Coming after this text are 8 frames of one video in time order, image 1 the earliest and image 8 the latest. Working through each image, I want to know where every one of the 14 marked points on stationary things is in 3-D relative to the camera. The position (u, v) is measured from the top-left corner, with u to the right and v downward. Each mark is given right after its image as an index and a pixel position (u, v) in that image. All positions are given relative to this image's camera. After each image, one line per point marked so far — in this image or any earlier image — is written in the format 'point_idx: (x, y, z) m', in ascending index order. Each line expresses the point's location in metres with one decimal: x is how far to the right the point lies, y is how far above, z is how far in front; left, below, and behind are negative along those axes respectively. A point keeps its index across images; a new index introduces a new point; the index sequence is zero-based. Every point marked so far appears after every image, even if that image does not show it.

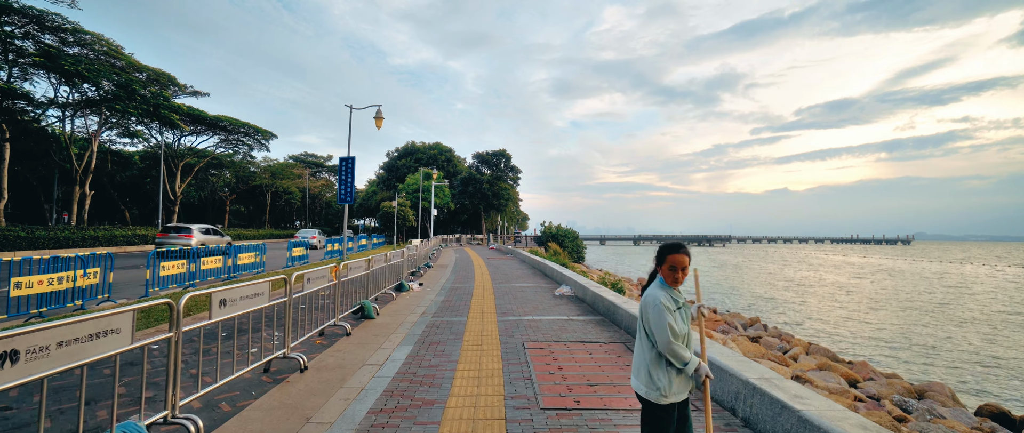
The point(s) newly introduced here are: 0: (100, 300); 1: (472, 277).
0: (-7.7, -1.6, +8.8) m
1: (-1.3, -1.9, +14.6) m
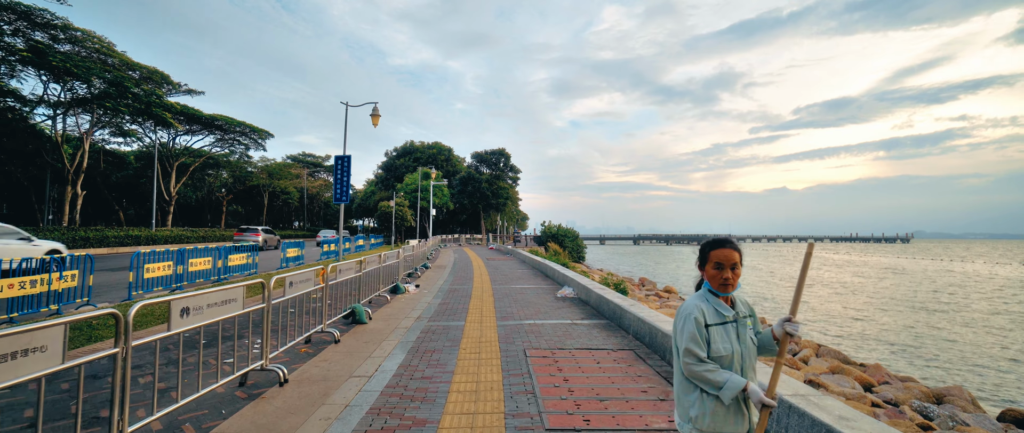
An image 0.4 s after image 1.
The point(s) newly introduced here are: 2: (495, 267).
0: (-7.7, -1.6, +8.4) m
1: (-1.3, -1.9, +14.2) m
2: (-0.7, -2.0, +18.5) m
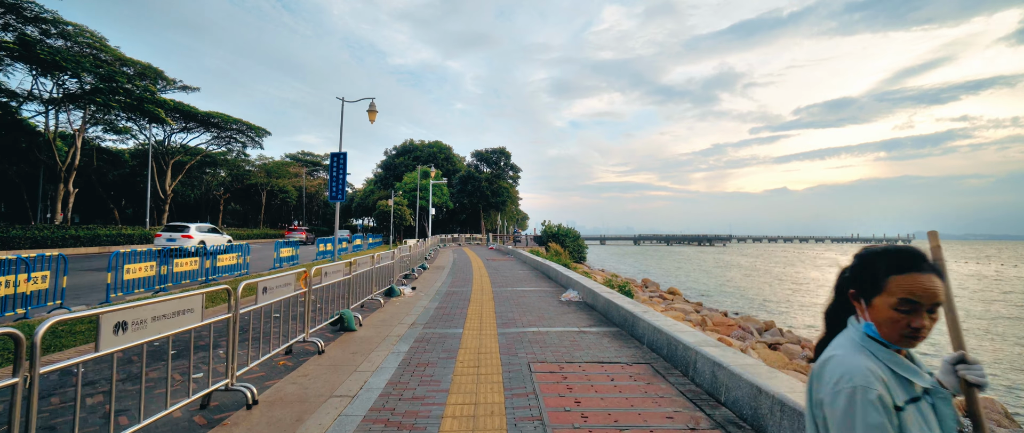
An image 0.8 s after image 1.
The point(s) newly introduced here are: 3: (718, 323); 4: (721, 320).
0: (-7.6, -1.5, +7.8) m
1: (-1.2, -1.8, +13.7) m
2: (-0.6, -1.9, +17.9) m
3: (+7.1, -3.6, +16.3) m
4: (+7.4, -3.6, +16.7) m
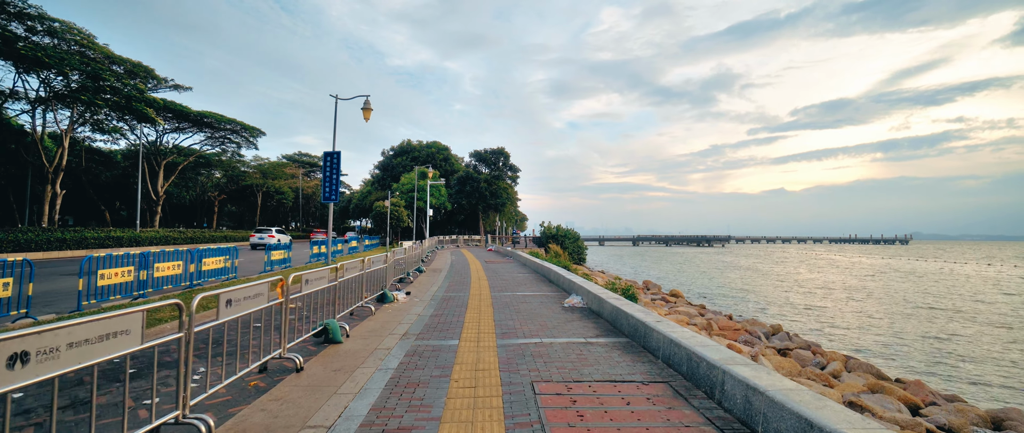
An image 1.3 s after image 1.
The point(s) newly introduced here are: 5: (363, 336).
0: (-7.6, -1.5, +7.3) m
1: (-1.3, -1.9, +13.1) m
2: (-0.7, -2.0, +17.4) m
3: (+7.1, -3.7, +15.8) m
4: (+7.3, -3.6, +16.2) m
5: (-2.0, -1.6, +6.5) m
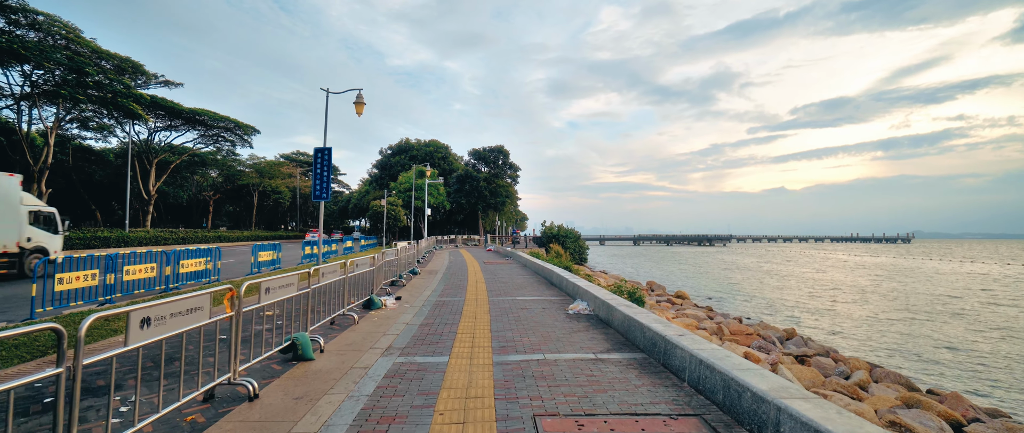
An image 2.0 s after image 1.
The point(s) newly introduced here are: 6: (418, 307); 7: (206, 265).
0: (-7.6, -1.5, +6.4) m
1: (-1.3, -1.8, +12.3) m
2: (-0.7, -1.9, +16.6) m
3: (+7.1, -3.6, +14.9) m
4: (+7.3, -3.6, +15.3) m
5: (-2.0, -1.6, +5.7) m
6: (-1.8, -1.7, +8.8) m
7: (-8.1, -1.3, +12.5) m
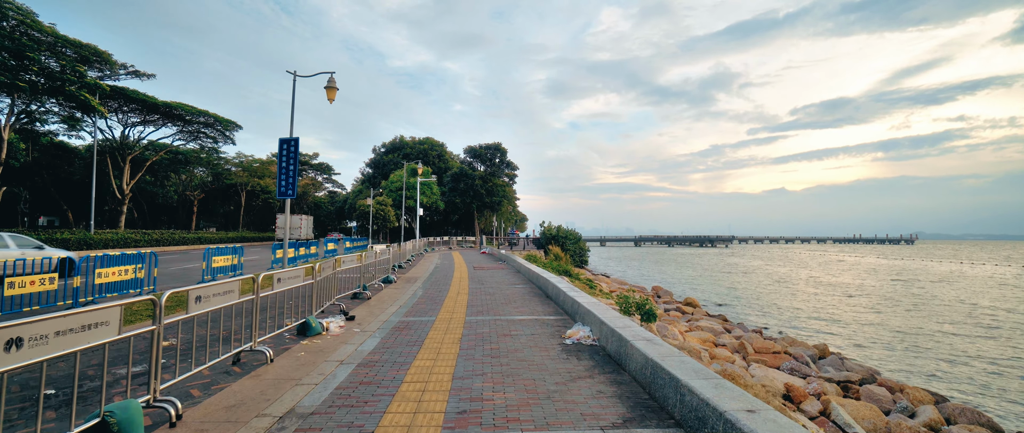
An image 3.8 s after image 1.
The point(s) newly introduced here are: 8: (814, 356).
0: (-7.9, -1.5, +4.4) m
1: (-1.5, -1.8, +10.3) m
2: (-1.0, -1.9, +14.5) m
3: (+6.8, -3.6, +12.9) m
4: (+7.1, -3.6, +13.3) m
5: (-2.3, -1.6, +3.6) m
6: (-2.0, -1.7, +6.8) m
7: (-8.4, -1.3, +10.5) m
8: (+8.2, -3.8, +12.8) m
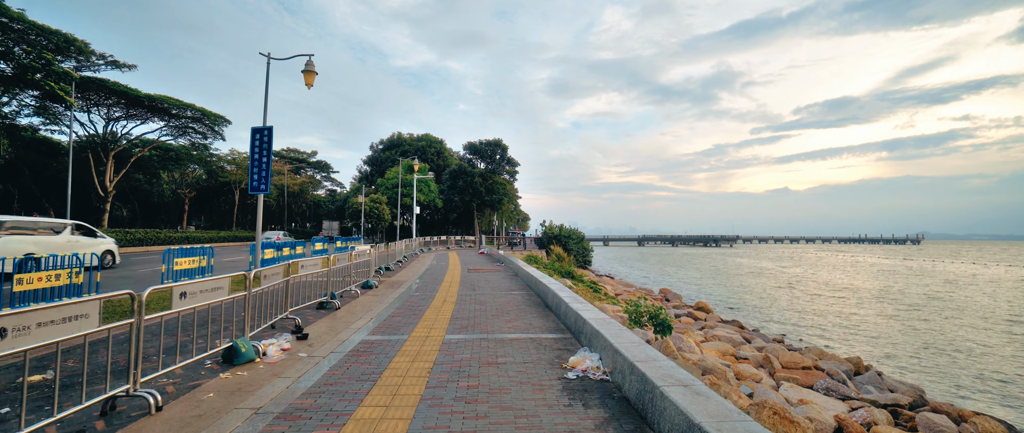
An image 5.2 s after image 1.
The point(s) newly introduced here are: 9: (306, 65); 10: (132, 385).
0: (-8.1, -1.4, +3.0) m
1: (-1.7, -1.7, +8.8) m
2: (-1.1, -1.8, +13.1) m
3: (+6.7, -3.5, +11.4) m
4: (+7.0, -3.5, +11.8) m
5: (-2.5, -1.5, +2.2) m
6: (-2.2, -1.6, +5.3) m
7: (-8.5, -1.2, +9.1) m
8: (+8.1, -3.7, +11.3) m
9: (-6.2, +4.5, +14.2) m
10: (-3.2, -1.4, +4.1) m
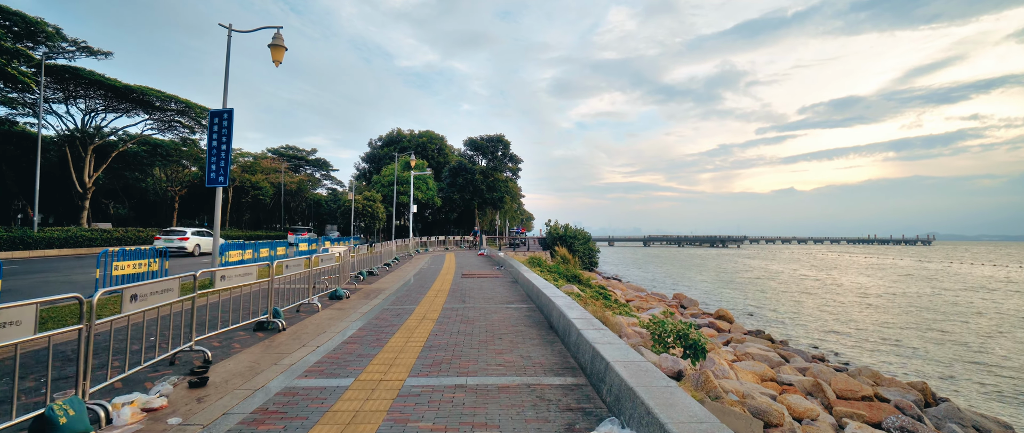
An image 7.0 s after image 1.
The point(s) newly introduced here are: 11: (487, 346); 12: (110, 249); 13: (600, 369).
0: (-8.2, -1.4, +1.1) m
1: (-1.7, -1.7, +6.9) m
2: (-1.1, -1.8, +11.1) m
3: (+6.6, -3.5, +9.4) m
4: (+6.9, -3.4, +9.8) m
5: (-2.6, -1.4, +0.3) m
6: (-2.3, -1.5, +3.4) m
7: (-8.6, -1.1, +7.2) m
8: (+8.0, -3.7, +9.3) m
9: (-6.2, +4.6, +12.3) m
10: (-3.3, -1.3, +2.2) m
11: (-0.3, -1.6, +6.0) m
12: (-8.9, -0.7, +10.6) m
13: (+0.7, -1.3, +4.3) m
